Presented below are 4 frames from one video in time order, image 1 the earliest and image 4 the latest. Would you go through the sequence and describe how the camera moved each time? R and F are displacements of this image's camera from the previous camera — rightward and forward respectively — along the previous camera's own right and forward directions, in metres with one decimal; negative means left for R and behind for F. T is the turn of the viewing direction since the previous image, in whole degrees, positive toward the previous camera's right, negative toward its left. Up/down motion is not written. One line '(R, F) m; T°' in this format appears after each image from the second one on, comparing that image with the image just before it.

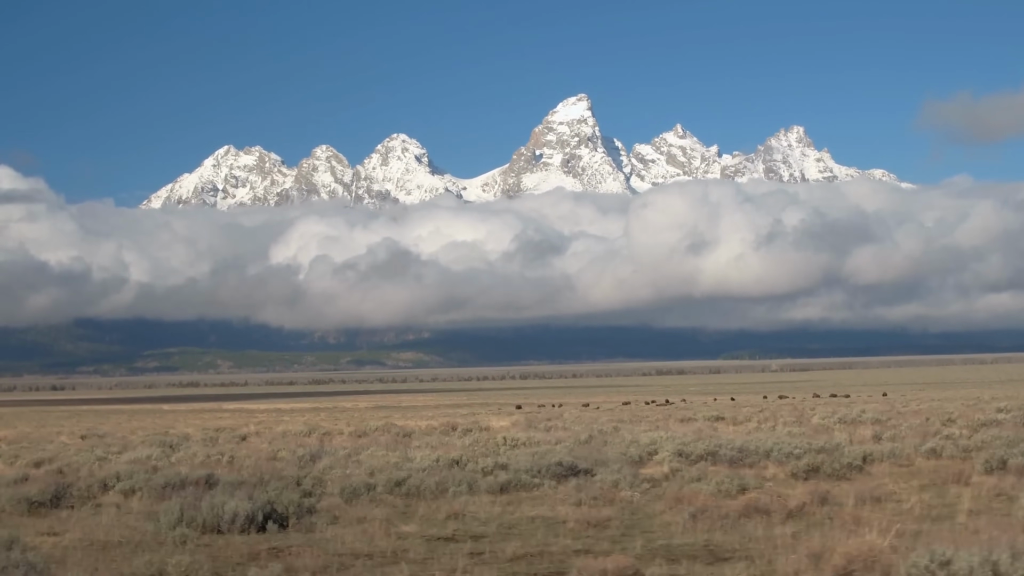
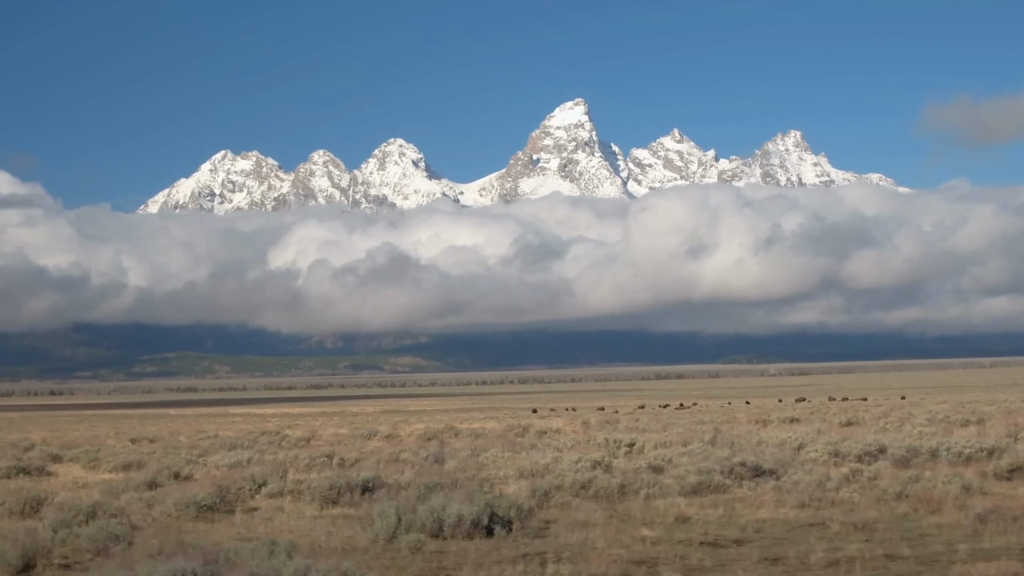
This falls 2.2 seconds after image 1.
(-3.8, +1.1) m; 0°
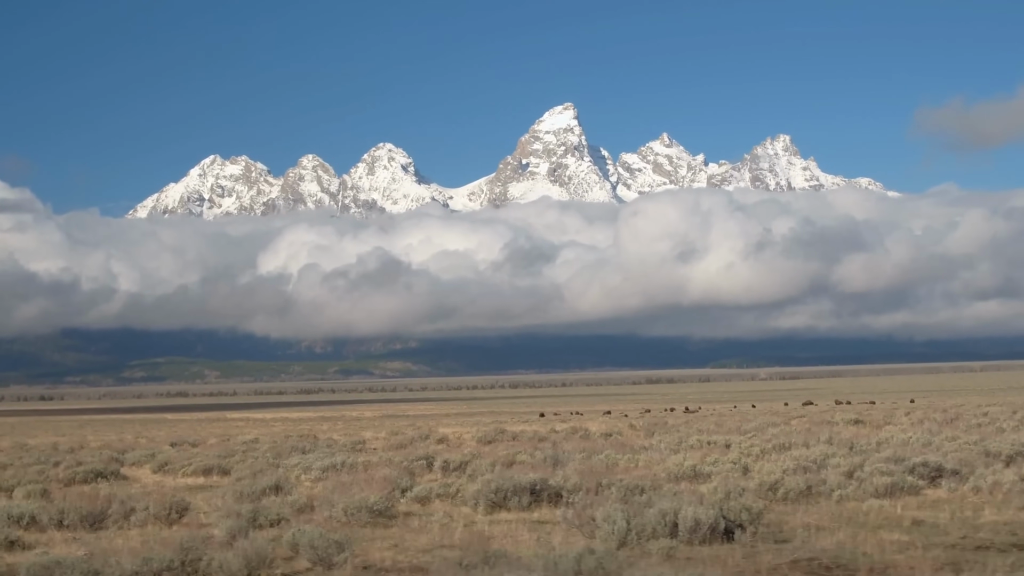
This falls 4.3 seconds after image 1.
(-3.5, +1.0) m; 0°
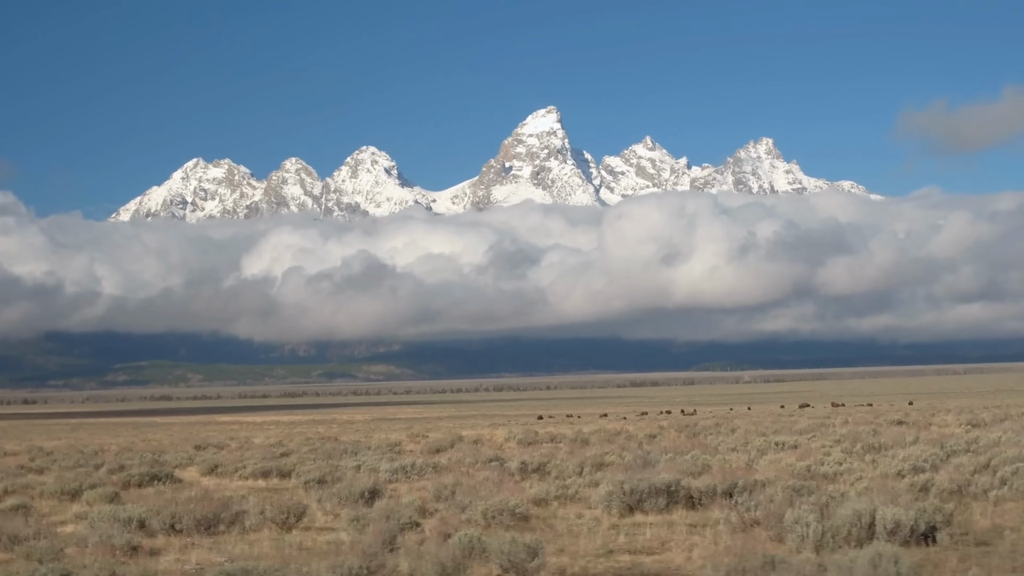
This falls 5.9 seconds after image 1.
(-2.8, +0.8) m; +1°
